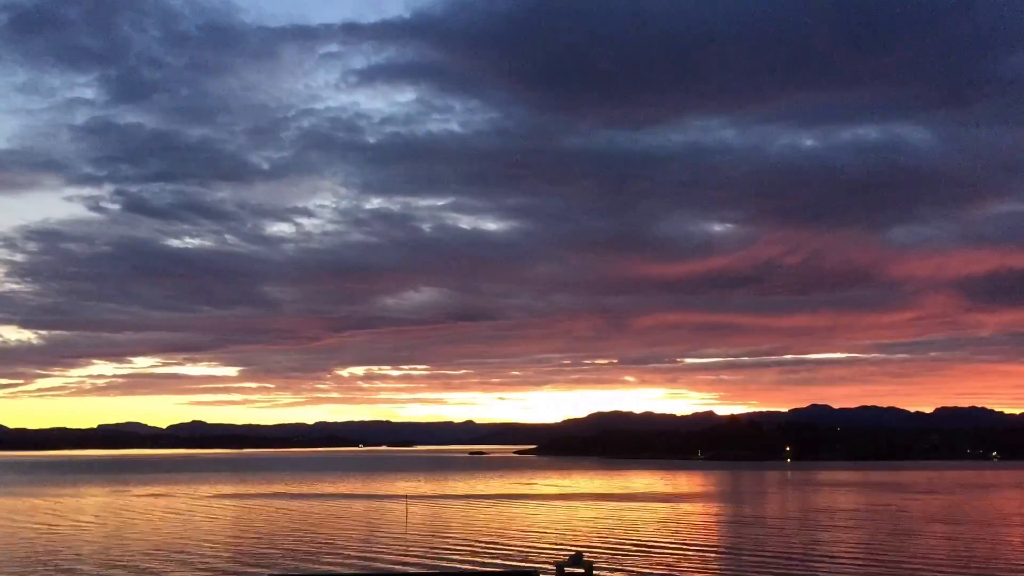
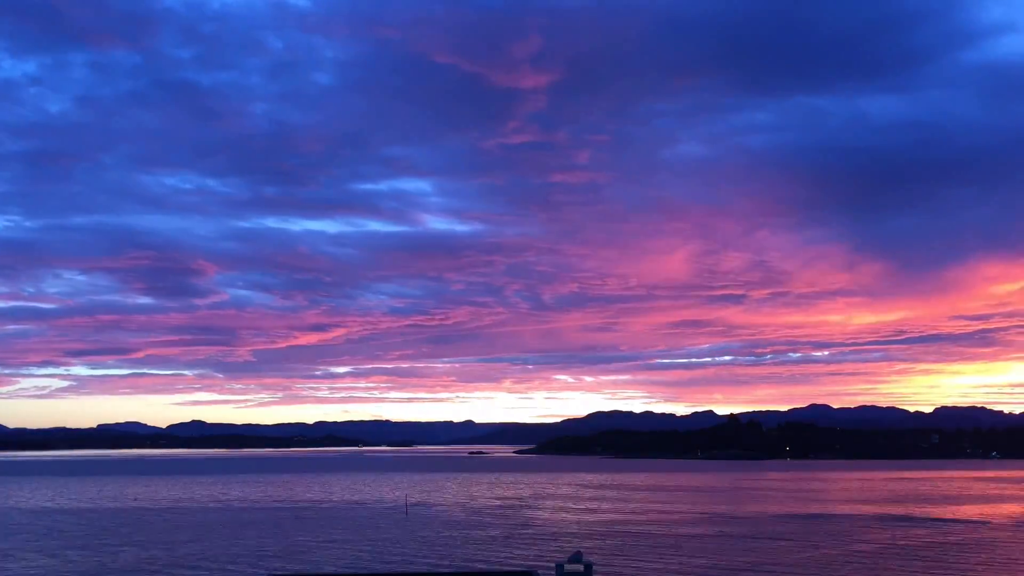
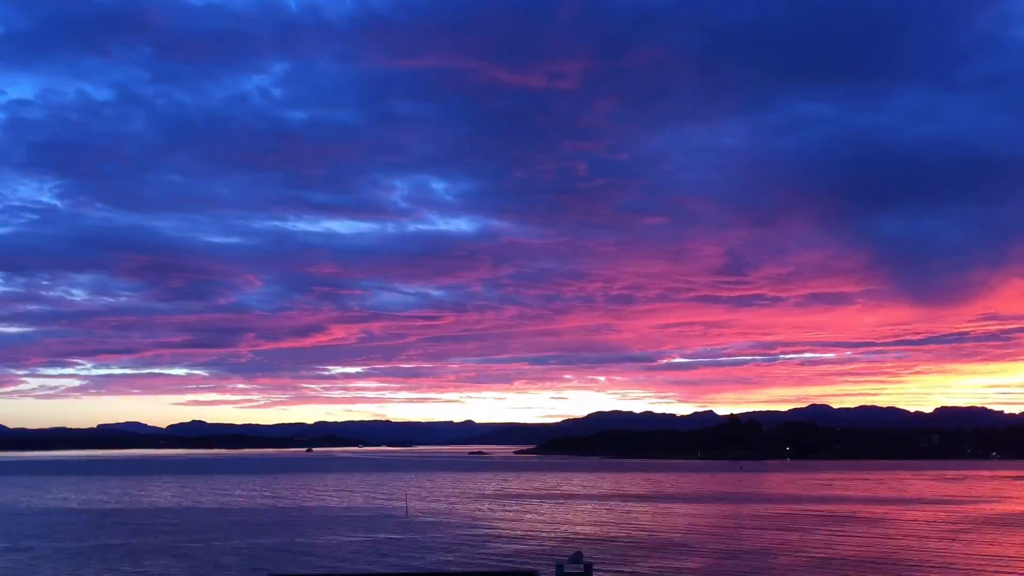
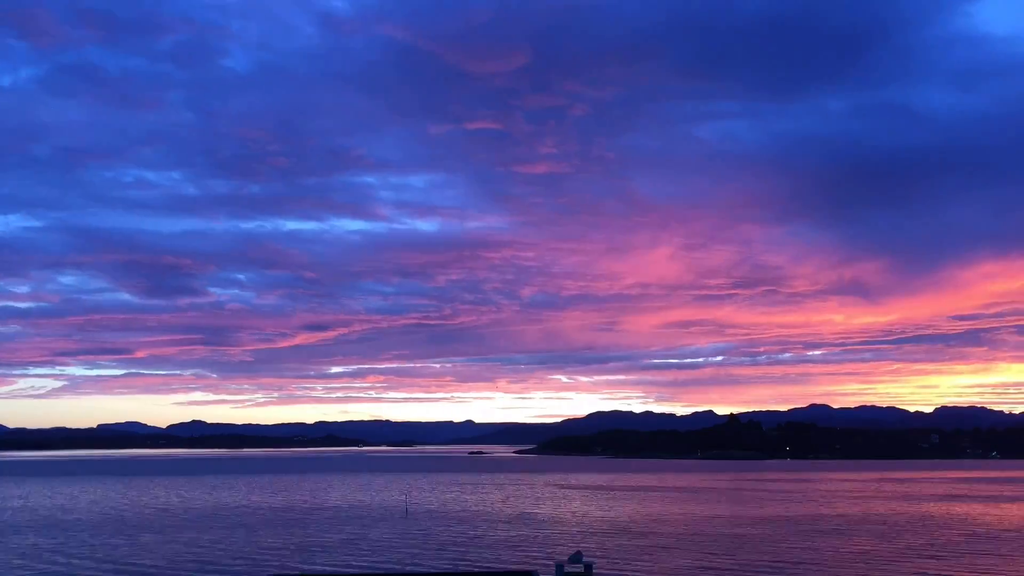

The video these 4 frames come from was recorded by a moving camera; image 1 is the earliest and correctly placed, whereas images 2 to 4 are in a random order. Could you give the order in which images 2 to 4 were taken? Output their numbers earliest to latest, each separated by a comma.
3, 2, 4
